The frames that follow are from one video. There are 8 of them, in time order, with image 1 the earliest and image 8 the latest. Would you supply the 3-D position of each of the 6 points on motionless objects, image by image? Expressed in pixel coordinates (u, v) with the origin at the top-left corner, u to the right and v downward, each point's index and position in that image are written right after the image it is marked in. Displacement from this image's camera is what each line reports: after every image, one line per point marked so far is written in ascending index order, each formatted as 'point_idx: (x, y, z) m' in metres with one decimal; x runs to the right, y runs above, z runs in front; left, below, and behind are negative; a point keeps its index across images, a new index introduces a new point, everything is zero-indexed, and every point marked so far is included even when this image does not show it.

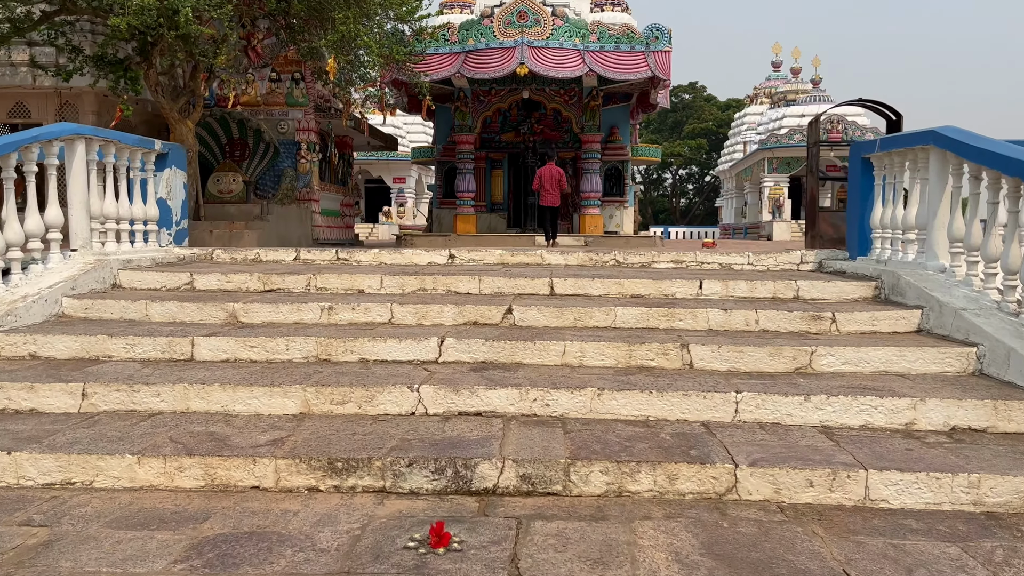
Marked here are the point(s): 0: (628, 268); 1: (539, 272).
0: (+0.8, +0.1, +5.6) m
1: (+0.2, +0.1, +5.3) m
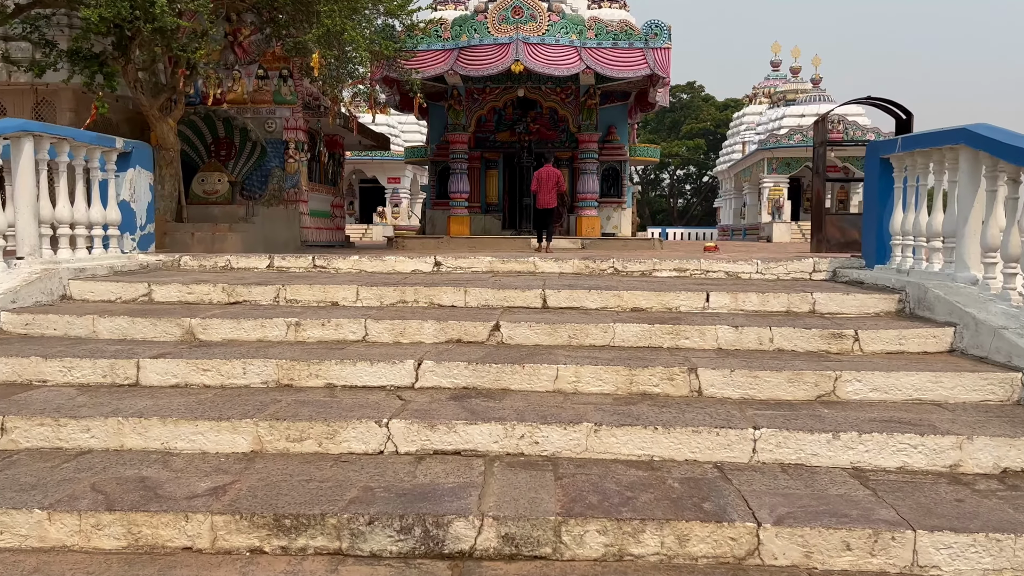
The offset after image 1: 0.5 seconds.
0: (+0.7, +0.1, +5.2) m
1: (+0.1, 0.0, +4.8) m
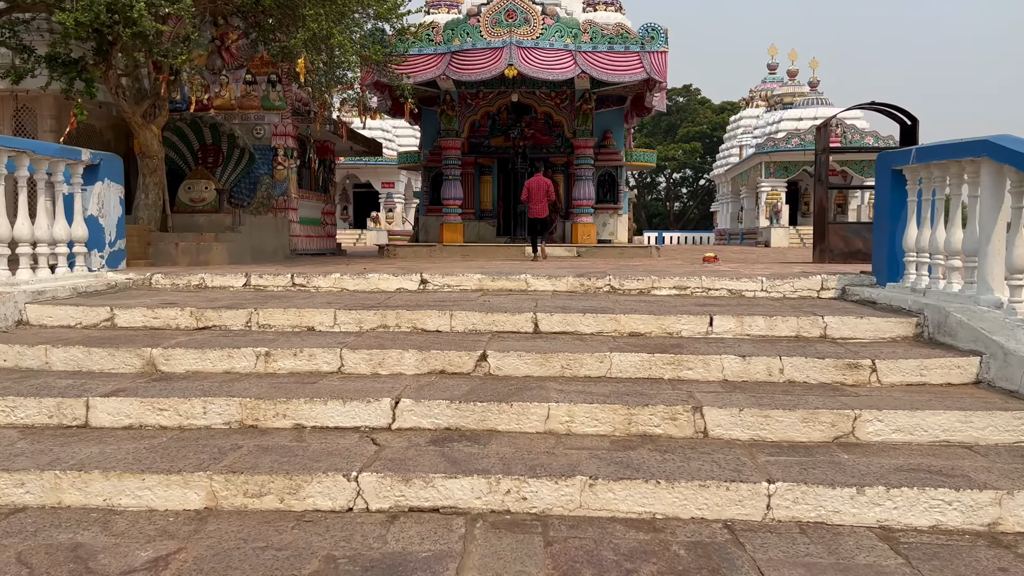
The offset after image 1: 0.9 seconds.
0: (+0.7, -0.1, +4.9) m
1: (+0.1, -0.1, +4.5) m
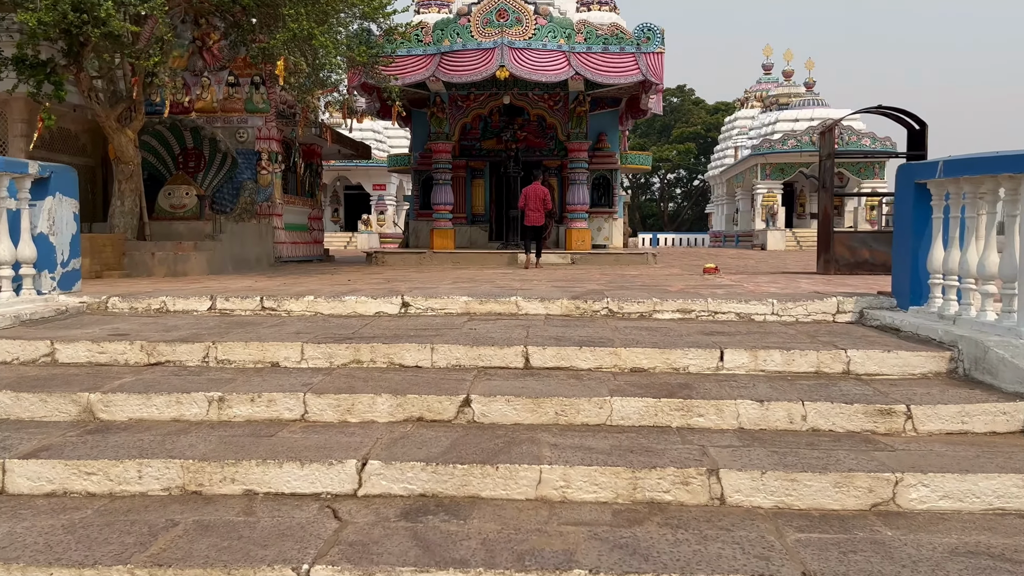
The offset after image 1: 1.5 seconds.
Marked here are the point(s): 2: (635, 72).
0: (+0.6, -0.2, +4.5) m
1: (0.0, -0.2, +4.1) m
2: (+2.0, +3.5, +12.8) m
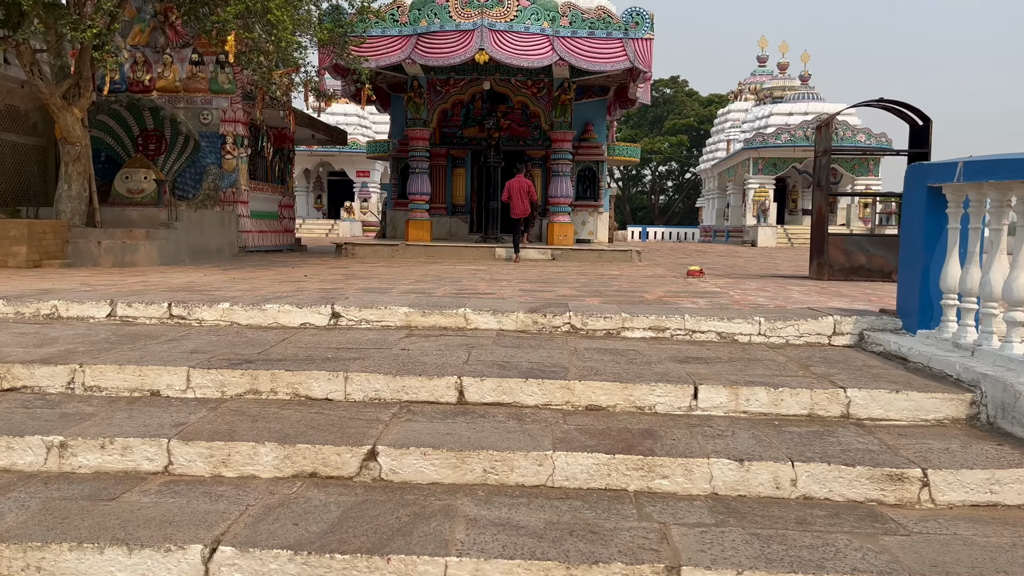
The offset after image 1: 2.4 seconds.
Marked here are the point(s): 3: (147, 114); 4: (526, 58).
0: (+0.4, -0.3, +3.8) m
1: (-0.3, -0.3, +3.5) m
2: (+1.7, +3.5, +12.1) m
3: (-5.5, +2.6, +12.0) m
4: (+0.2, +3.4, +11.8) m
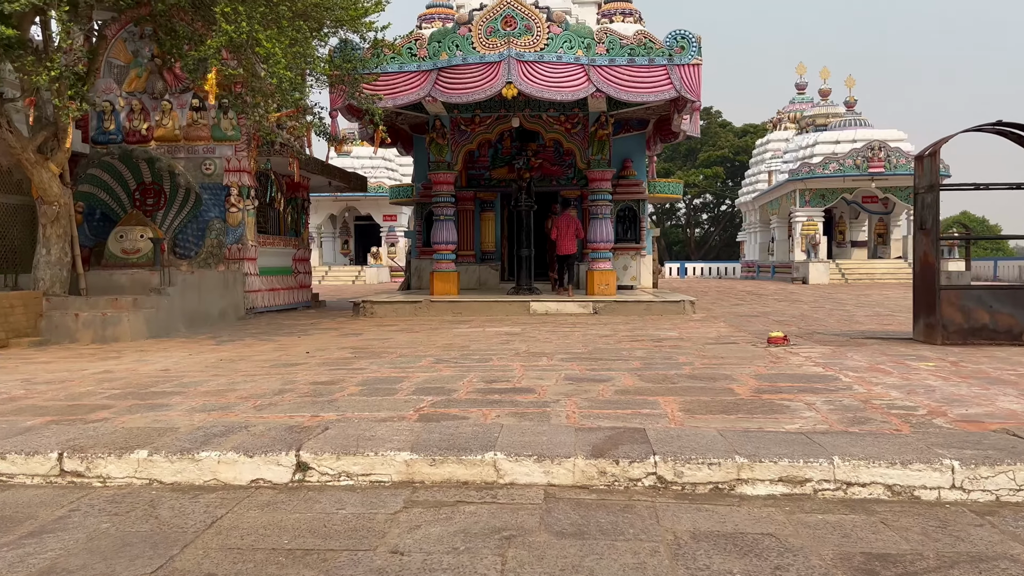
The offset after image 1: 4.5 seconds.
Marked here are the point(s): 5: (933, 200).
0: (+0.5, -0.7, +2.4) m
1: (-0.1, -0.7, +2.1) m
2: (+2.1, +2.7, +10.8) m
3: (-5.1, +1.7, +11.0) m
4: (+0.6, +2.6, +10.5) m
5: (+3.5, +0.7, +6.6) m
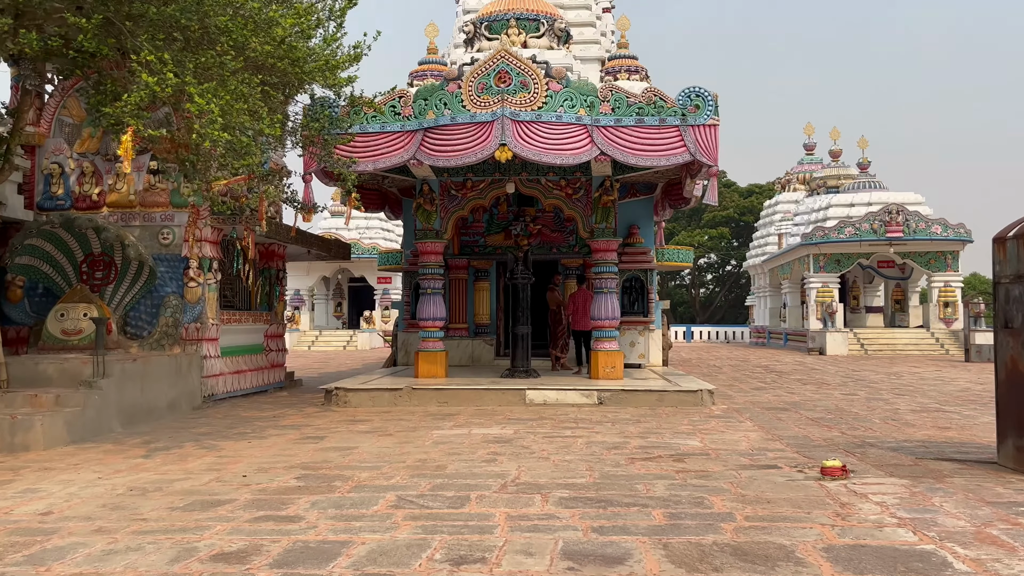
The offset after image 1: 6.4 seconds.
0: (+0.4, -1.1, +1.0) m
1: (-0.2, -1.1, +0.7) m
2: (+2.0, +1.7, +9.6) m
3: (-5.1, +0.6, +9.7) m
4: (+0.5, +1.6, +9.4) m
5: (+3.4, 0.0, +5.3) m
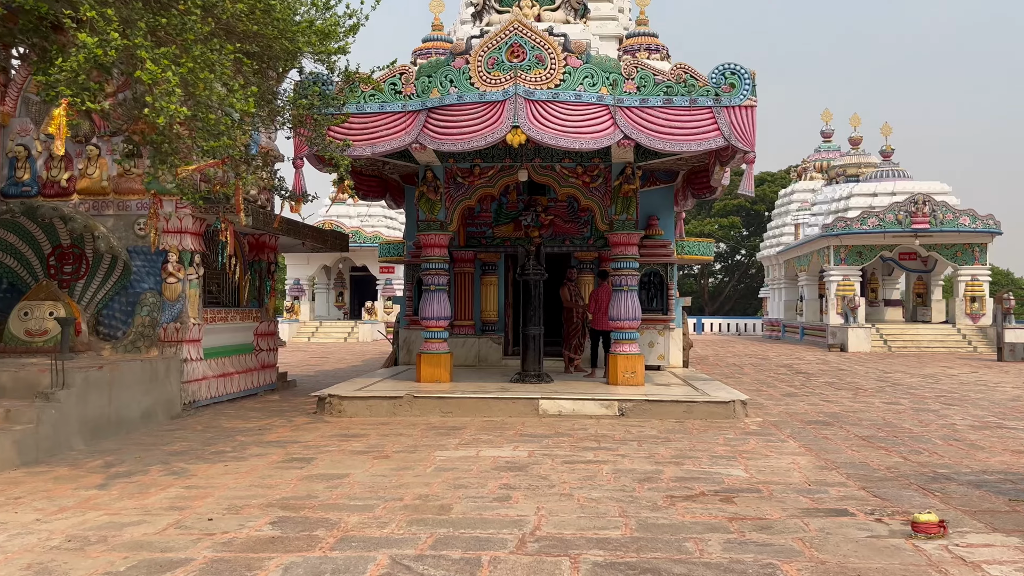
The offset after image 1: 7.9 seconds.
0: (+0.5, -1.3, +0.1) m
1: (-0.1, -1.3, -0.2) m
2: (+2.2, +1.7, +8.6) m
3: (-5.0, +0.7, +8.8) m
4: (+0.7, +1.6, +8.4) m
5: (+3.5, -0.1, +4.3) m
